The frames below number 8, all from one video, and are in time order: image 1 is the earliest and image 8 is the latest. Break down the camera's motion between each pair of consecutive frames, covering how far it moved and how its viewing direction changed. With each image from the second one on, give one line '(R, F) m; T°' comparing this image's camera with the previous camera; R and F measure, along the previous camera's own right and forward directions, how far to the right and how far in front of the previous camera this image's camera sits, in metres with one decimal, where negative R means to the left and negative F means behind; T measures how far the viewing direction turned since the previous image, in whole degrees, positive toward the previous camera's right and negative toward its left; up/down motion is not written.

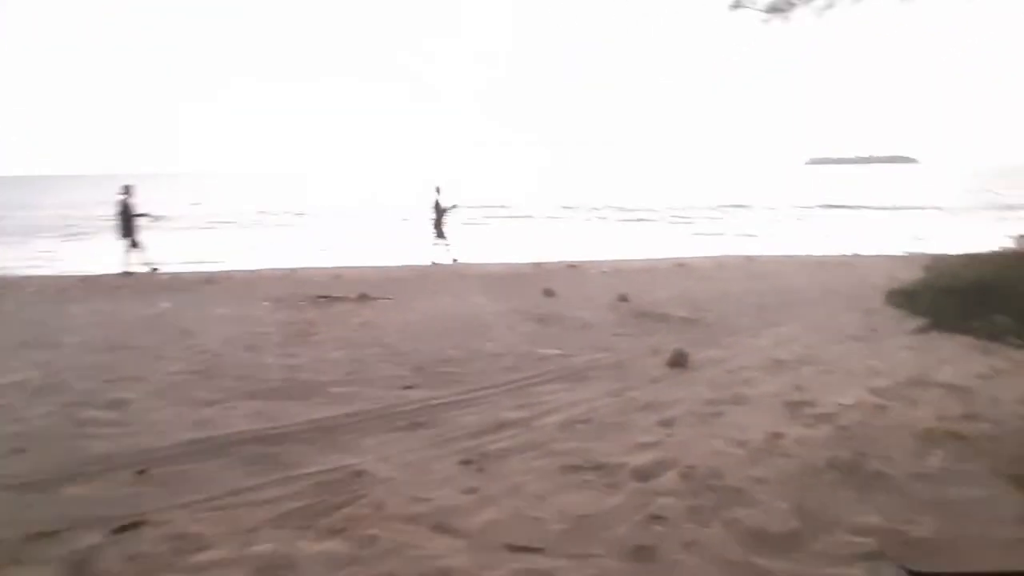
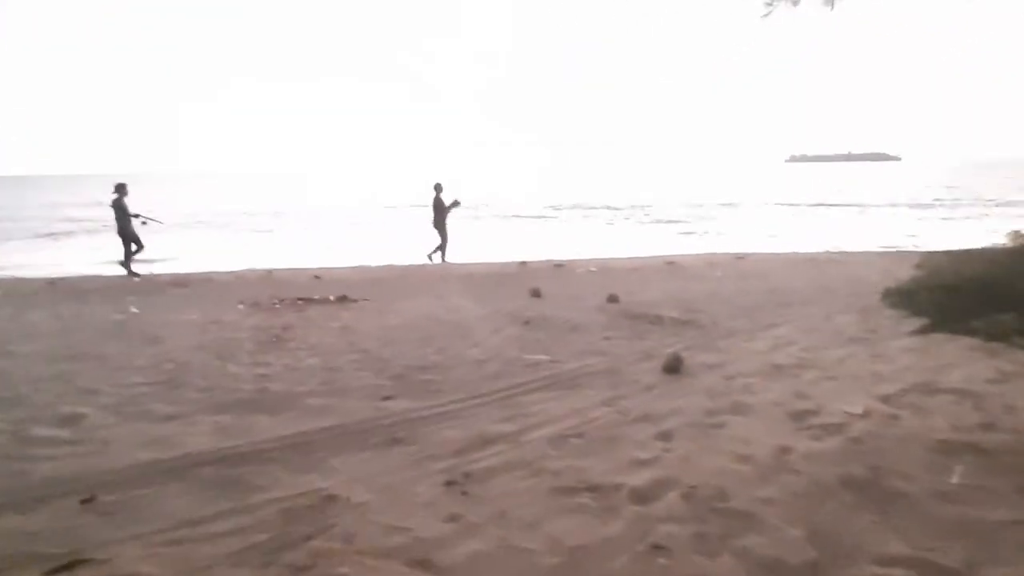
(0.0, +0.3) m; +1°
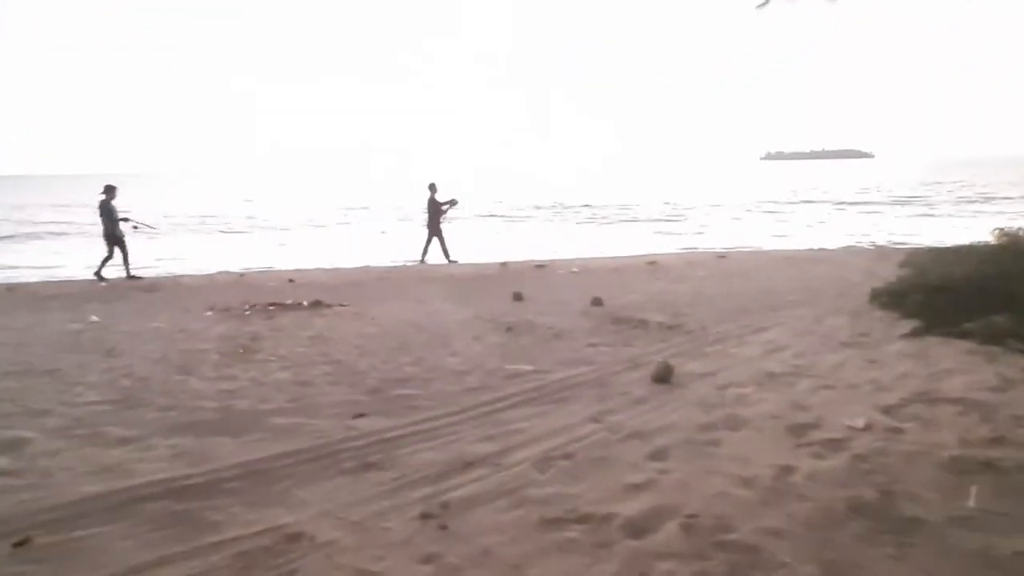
(0.0, +0.3) m; +2°
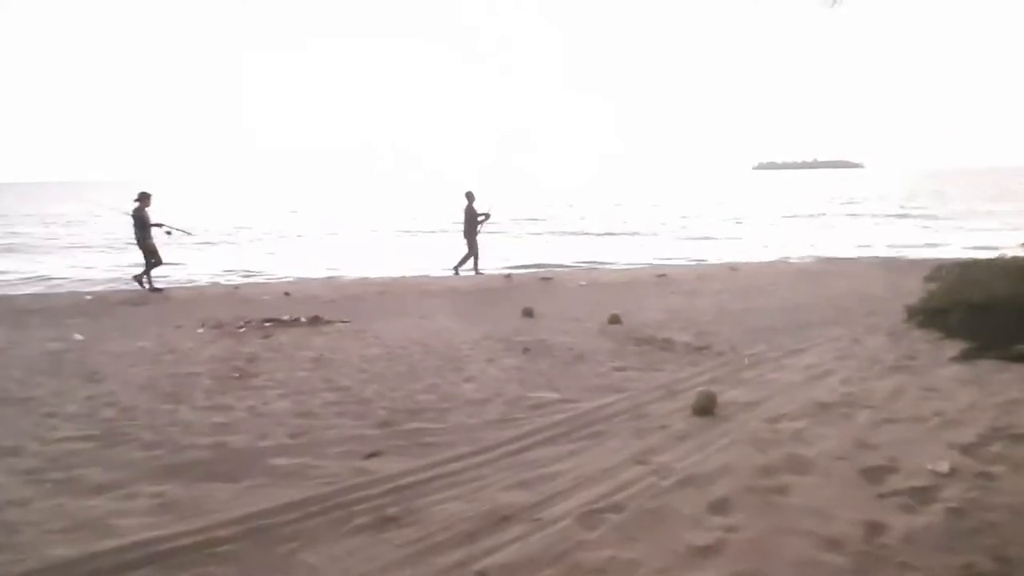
(-0.2, +0.5) m; +1°
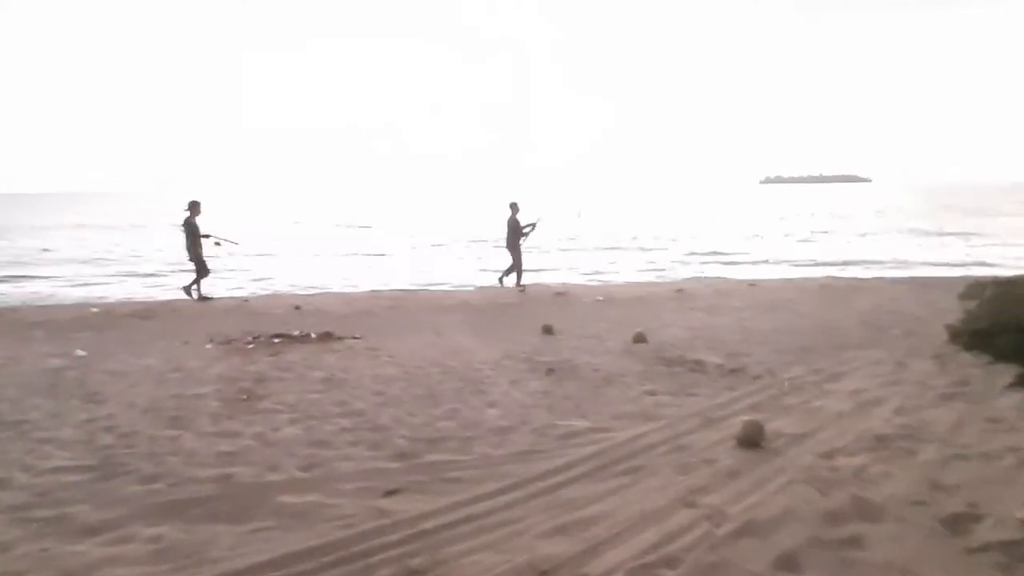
(-0.1, +0.4) m; -1°
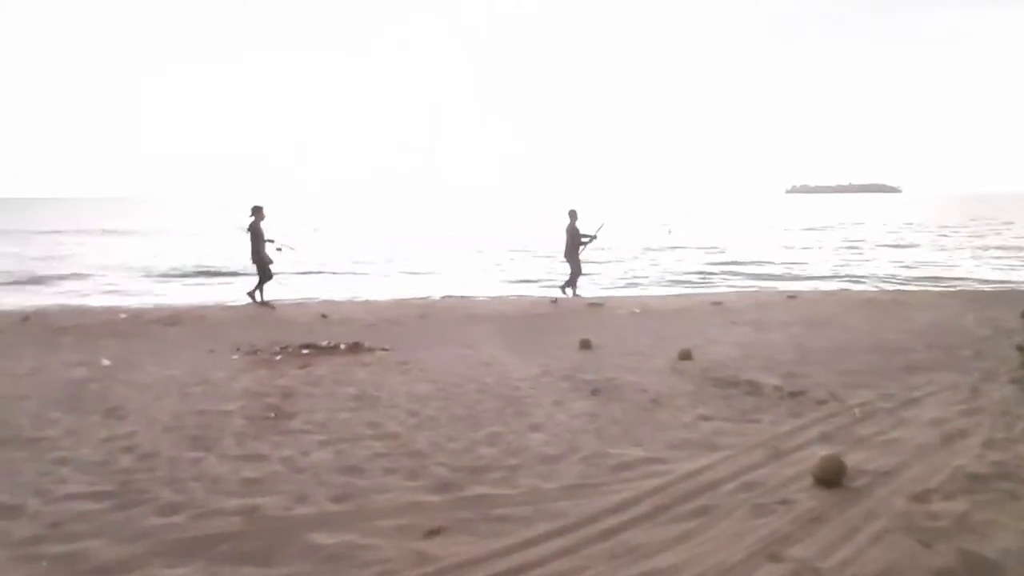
(-0.2, +0.4) m; -2°
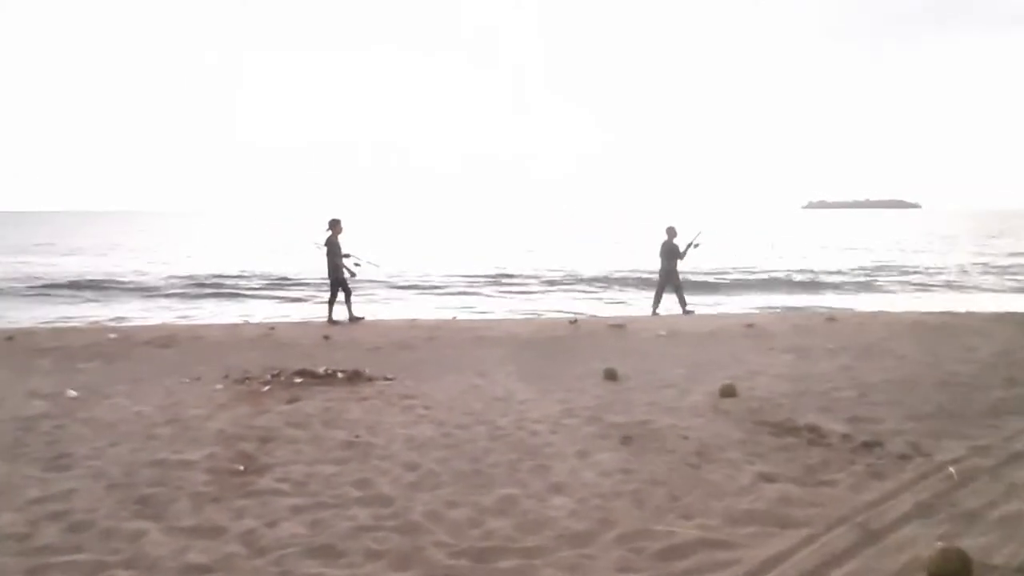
(0.0, +0.9) m; -1°
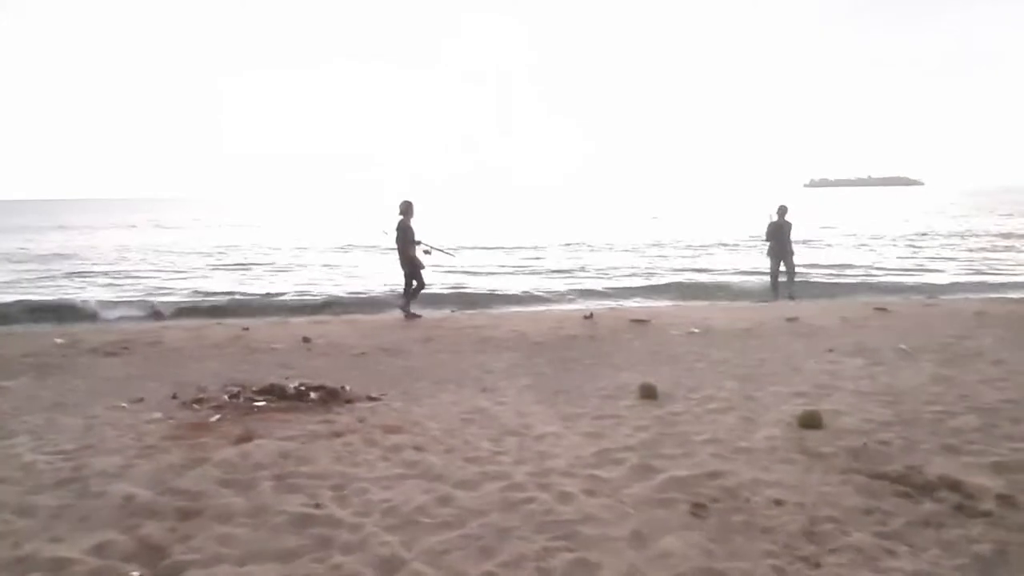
(-0.1, +1.5) m; 0°
